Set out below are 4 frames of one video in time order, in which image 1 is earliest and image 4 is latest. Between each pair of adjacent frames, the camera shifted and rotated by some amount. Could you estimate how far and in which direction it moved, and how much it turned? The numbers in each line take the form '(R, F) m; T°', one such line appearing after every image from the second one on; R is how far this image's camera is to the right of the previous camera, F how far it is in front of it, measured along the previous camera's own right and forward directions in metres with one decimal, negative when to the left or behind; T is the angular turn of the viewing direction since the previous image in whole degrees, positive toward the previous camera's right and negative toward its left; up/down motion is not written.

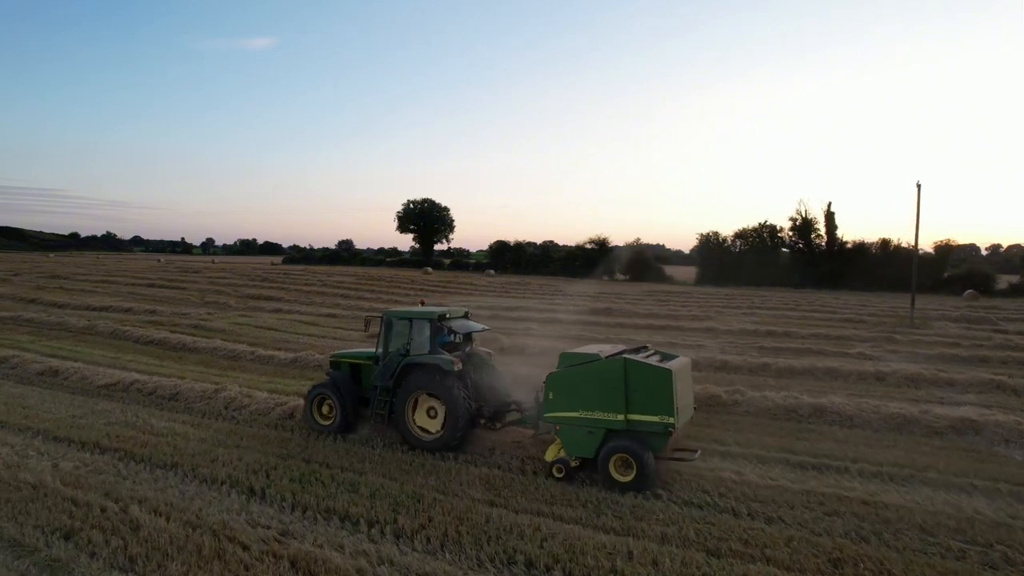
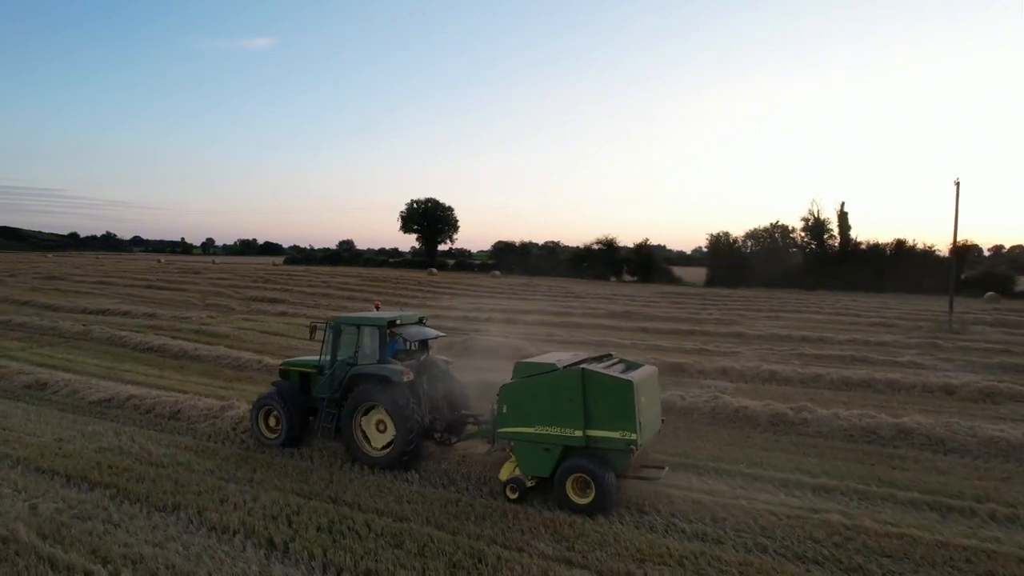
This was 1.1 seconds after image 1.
(-0.6, +1.1) m; 0°
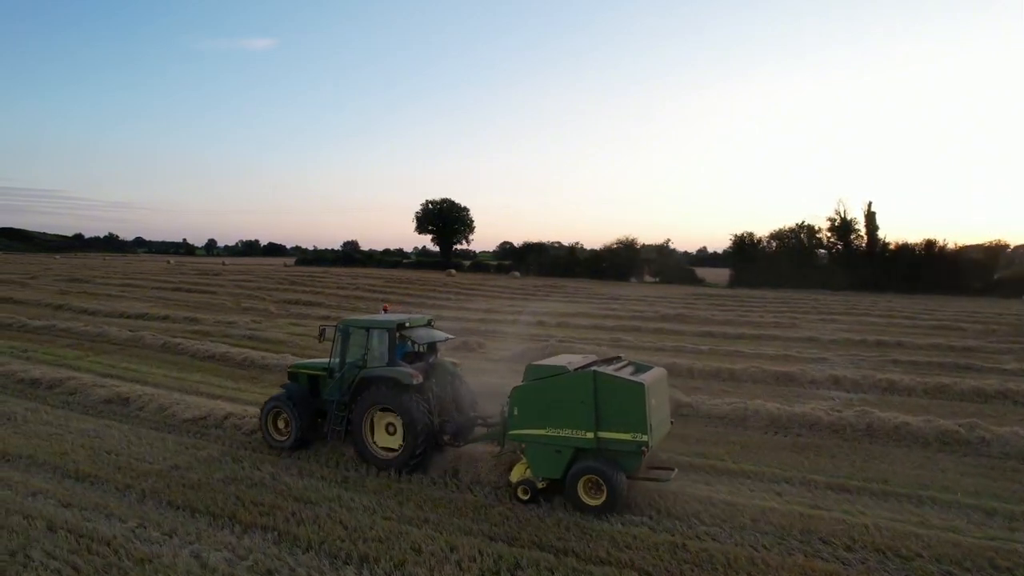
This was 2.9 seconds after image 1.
(-1.8, +0.9) m; 0°
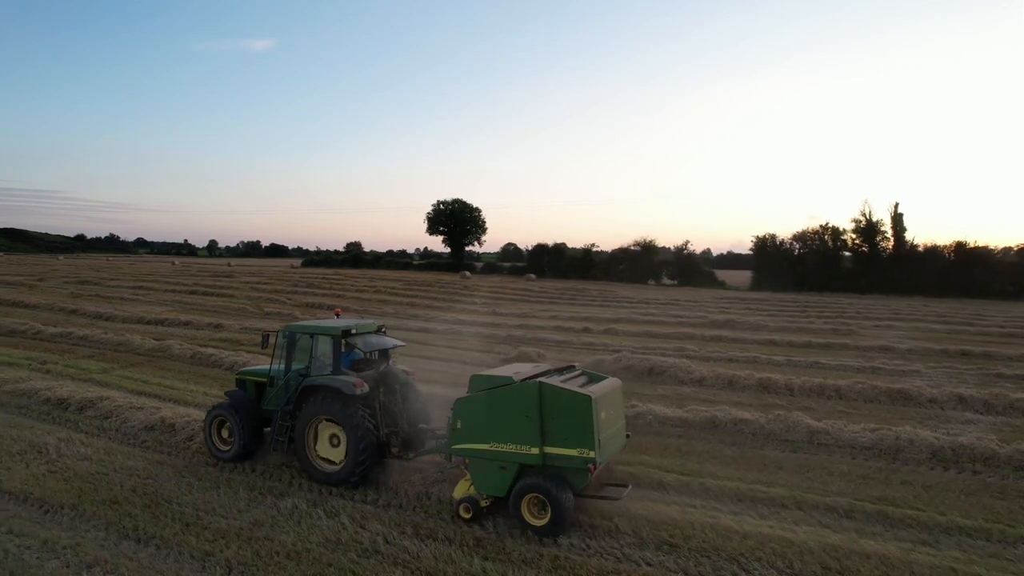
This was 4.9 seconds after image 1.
(+0.3, +0.8) m; -2°
